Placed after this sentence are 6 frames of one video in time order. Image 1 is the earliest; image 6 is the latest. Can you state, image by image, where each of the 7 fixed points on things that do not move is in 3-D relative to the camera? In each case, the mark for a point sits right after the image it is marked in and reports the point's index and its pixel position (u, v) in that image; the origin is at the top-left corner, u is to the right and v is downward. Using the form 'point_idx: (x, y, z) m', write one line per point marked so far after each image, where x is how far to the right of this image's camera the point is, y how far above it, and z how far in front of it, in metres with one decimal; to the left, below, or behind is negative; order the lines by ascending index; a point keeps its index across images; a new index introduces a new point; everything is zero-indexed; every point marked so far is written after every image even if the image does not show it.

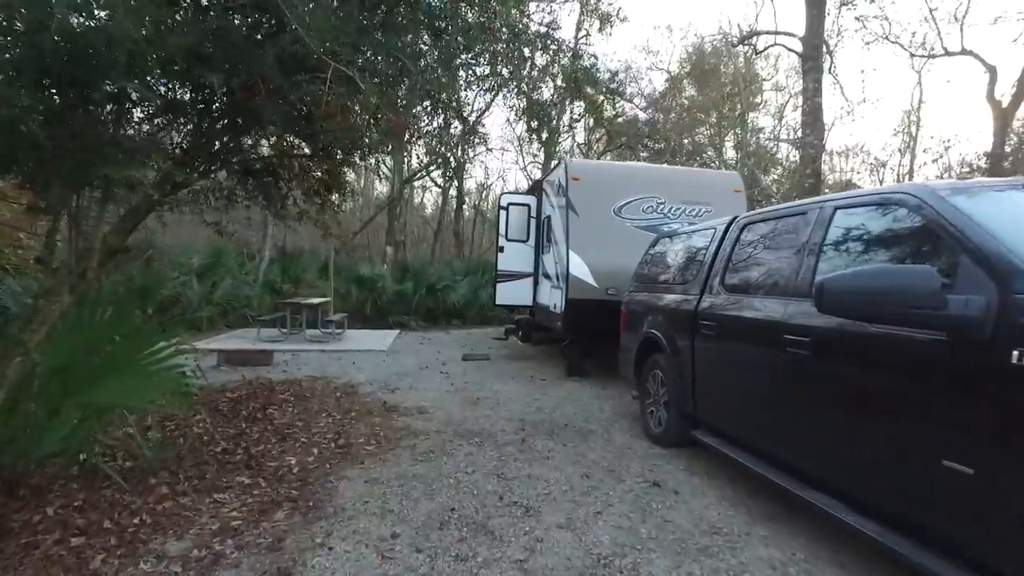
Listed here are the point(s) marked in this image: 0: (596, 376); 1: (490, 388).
0: (+1.0, -1.1, +8.4) m
1: (-0.2, -1.1, +7.5) m
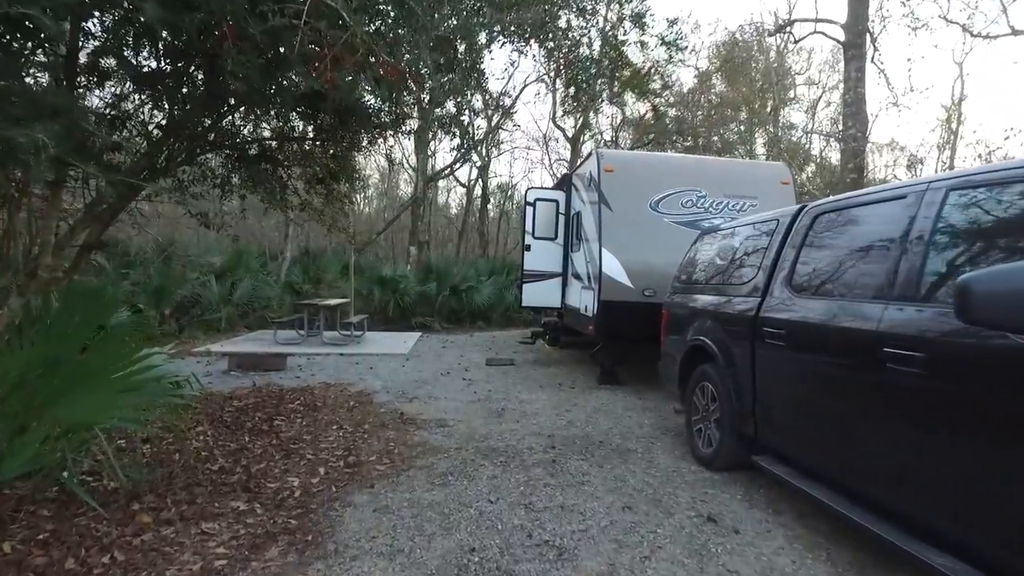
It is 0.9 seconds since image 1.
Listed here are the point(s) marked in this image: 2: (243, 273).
0: (+1.3, -1.1, +7.8) m
1: (0.0, -1.1, +6.9) m
2: (-5.7, +0.3, +14.8) m
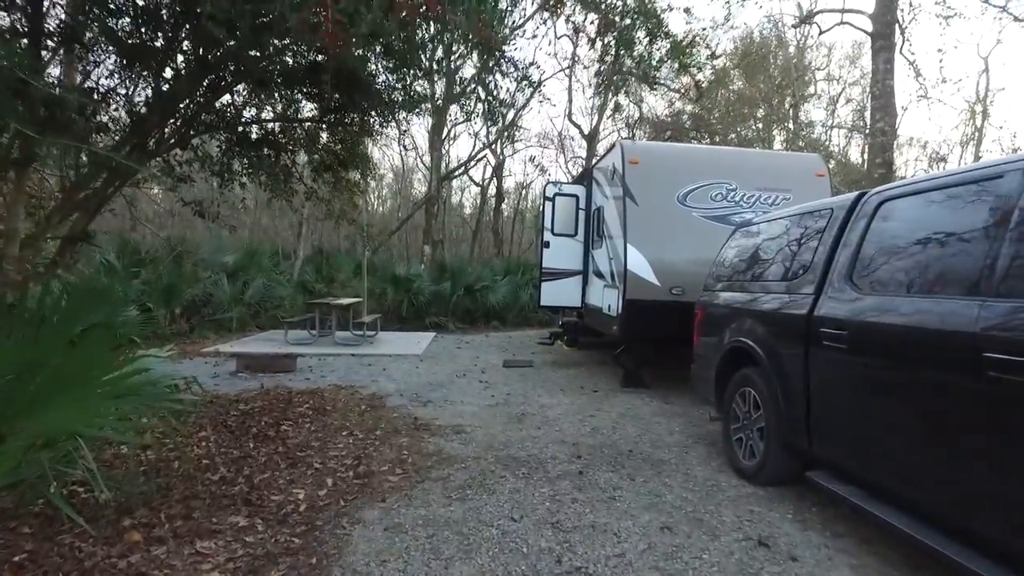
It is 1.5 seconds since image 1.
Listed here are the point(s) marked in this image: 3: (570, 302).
0: (+1.5, -1.1, +7.4) m
1: (+0.2, -1.1, +6.6) m
2: (-5.3, +0.3, +14.5) m
3: (+0.8, -0.2, +9.3) m
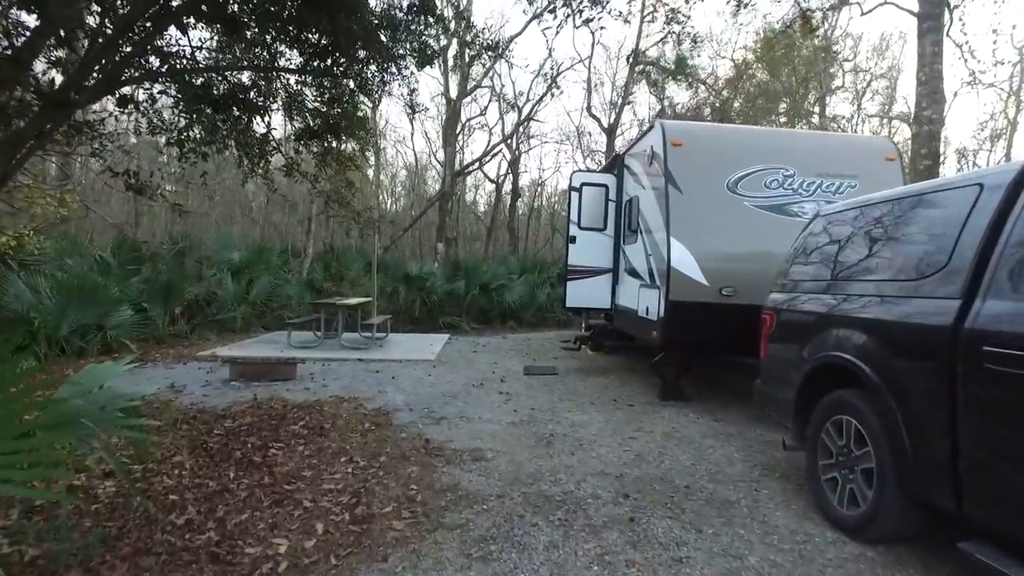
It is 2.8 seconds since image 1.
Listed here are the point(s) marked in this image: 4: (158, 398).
0: (+1.7, -1.1, +6.5) m
1: (+0.4, -1.1, +5.7) m
2: (-5.0, +0.4, +13.7) m
3: (+1.0, -0.2, +8.4) m
4: (-3.3, -1.0, +6.4) m
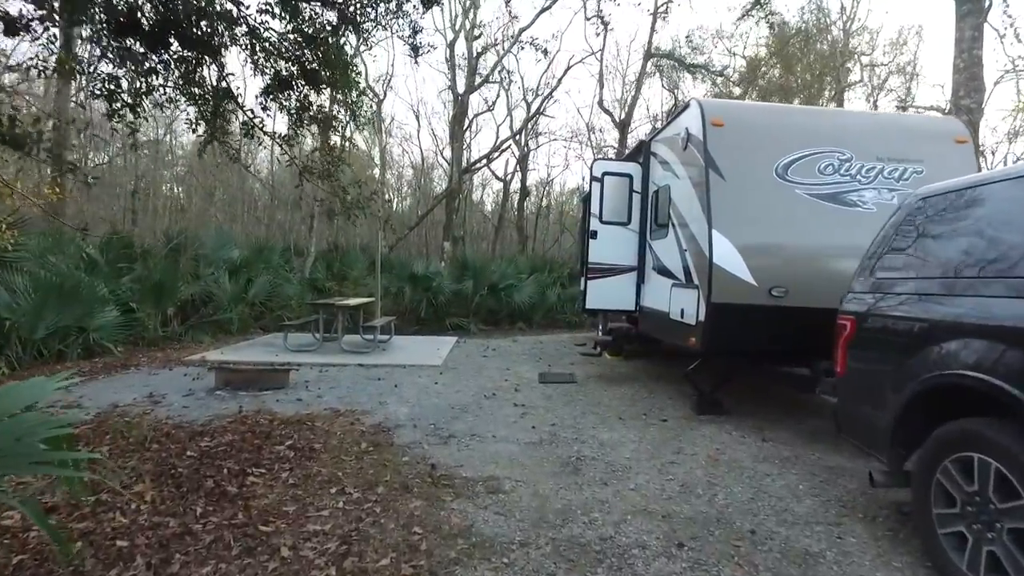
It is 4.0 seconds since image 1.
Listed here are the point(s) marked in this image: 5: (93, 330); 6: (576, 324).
0: (+1.9, -1.1, +5.7) m
1: (+0.6, -1.1, +5.0) m
2: (-4.8, +0.4, +13.0) m
3: (+1.2, -0.2, +7.7) m
4: (-3.1, -1.0, +5.7) m
5: (-5.5, -0.6, +9.1) m
6: (+1.4, -0.8, +14.6) m
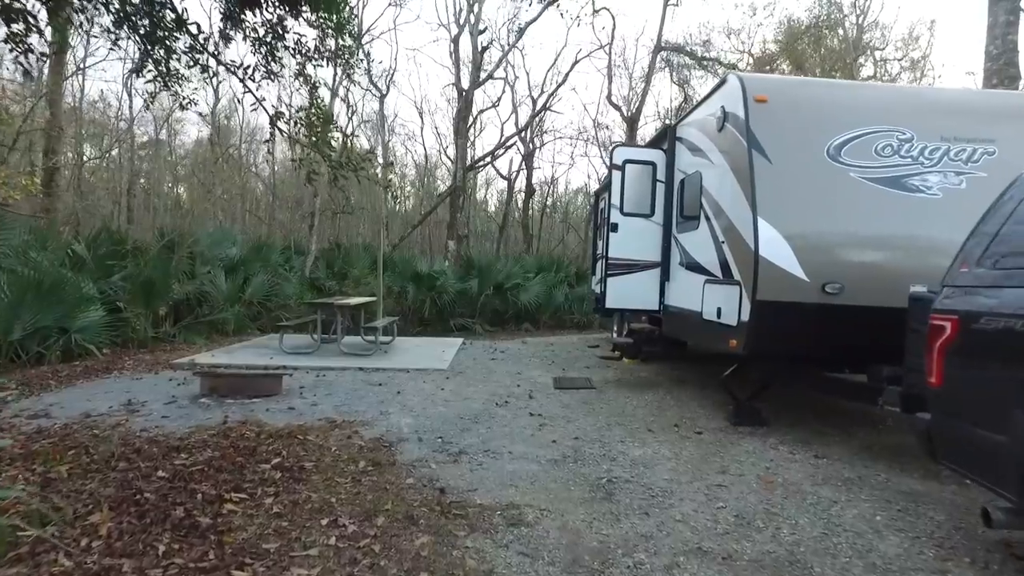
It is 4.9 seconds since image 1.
0: (+2.0, -1.0, +5.1) m
1: (+0.7, -1.0, +4.4) m
2: (-4.6, +0.4, +12.5) m
3: (+1.3, -0.2, +7.0) m
4: (-3.0, -1.0, +5.1) m
5: (-5.4, -0.5, +8.5) m
6: (+1.6, -0.7, +14.0) m
